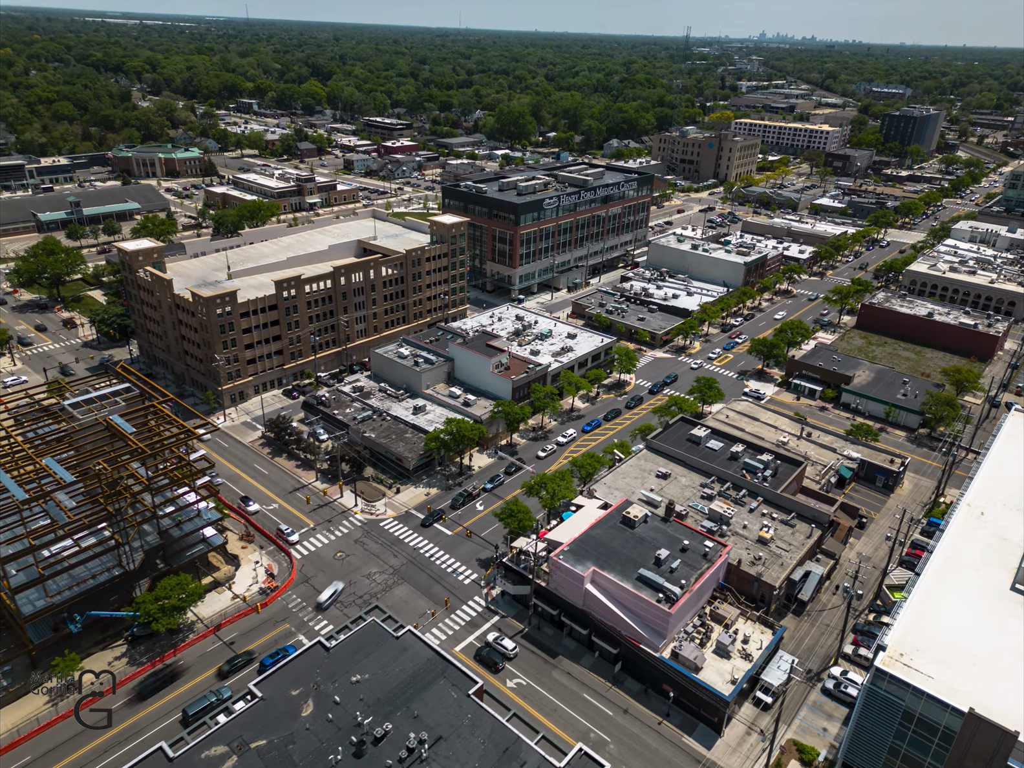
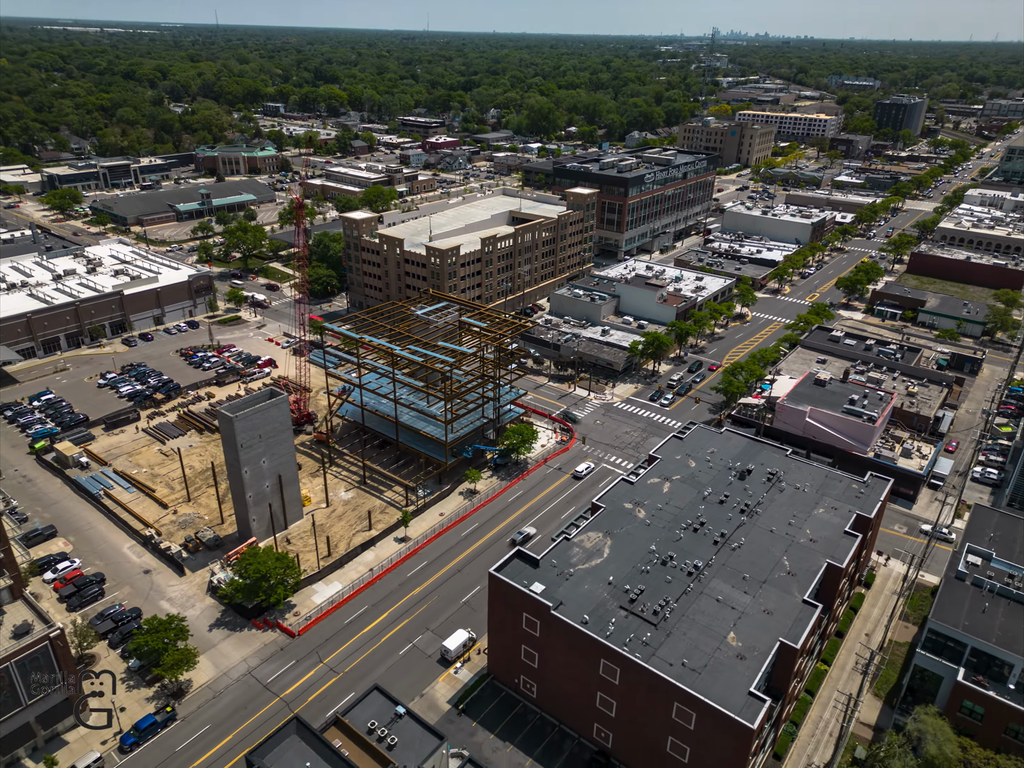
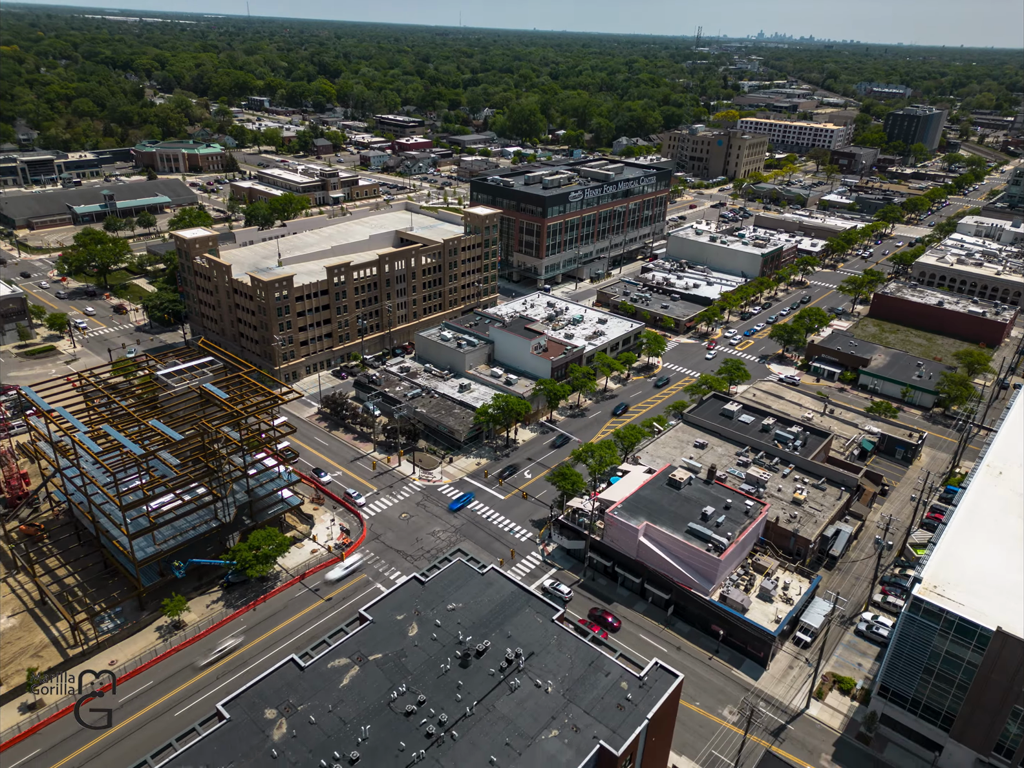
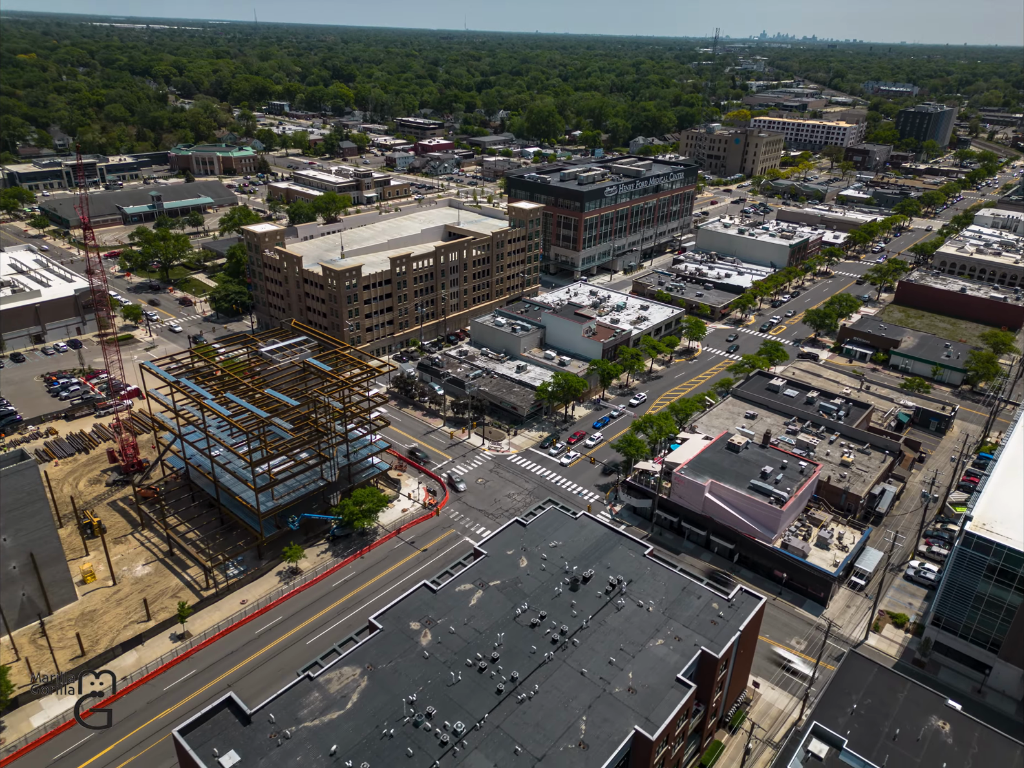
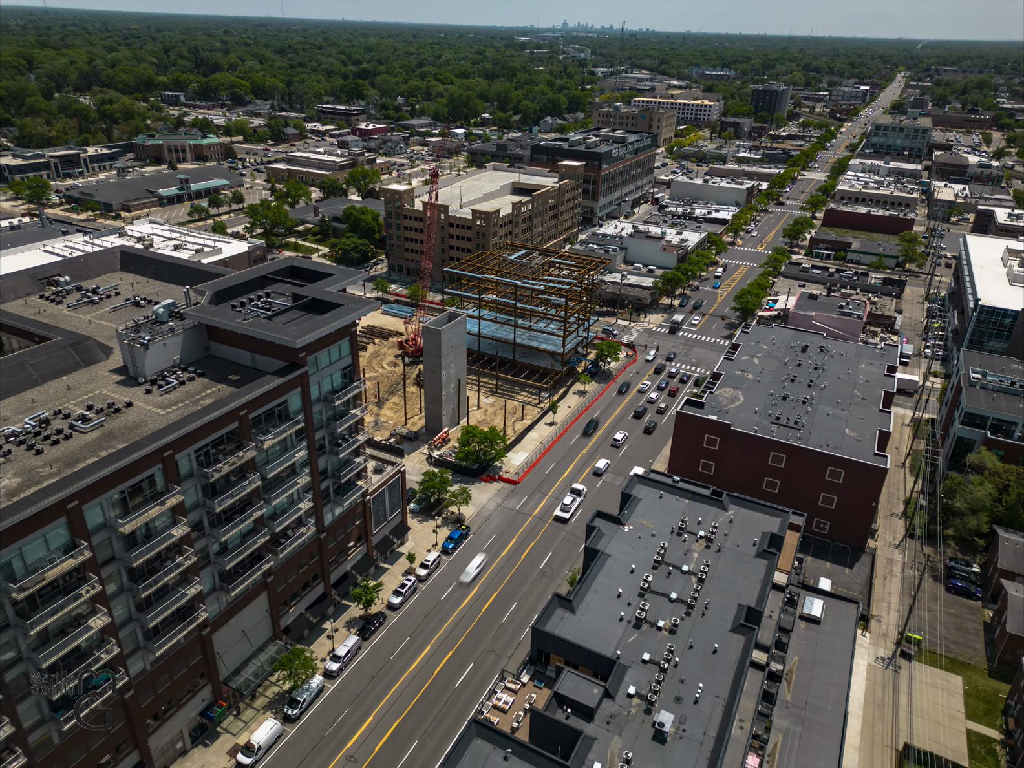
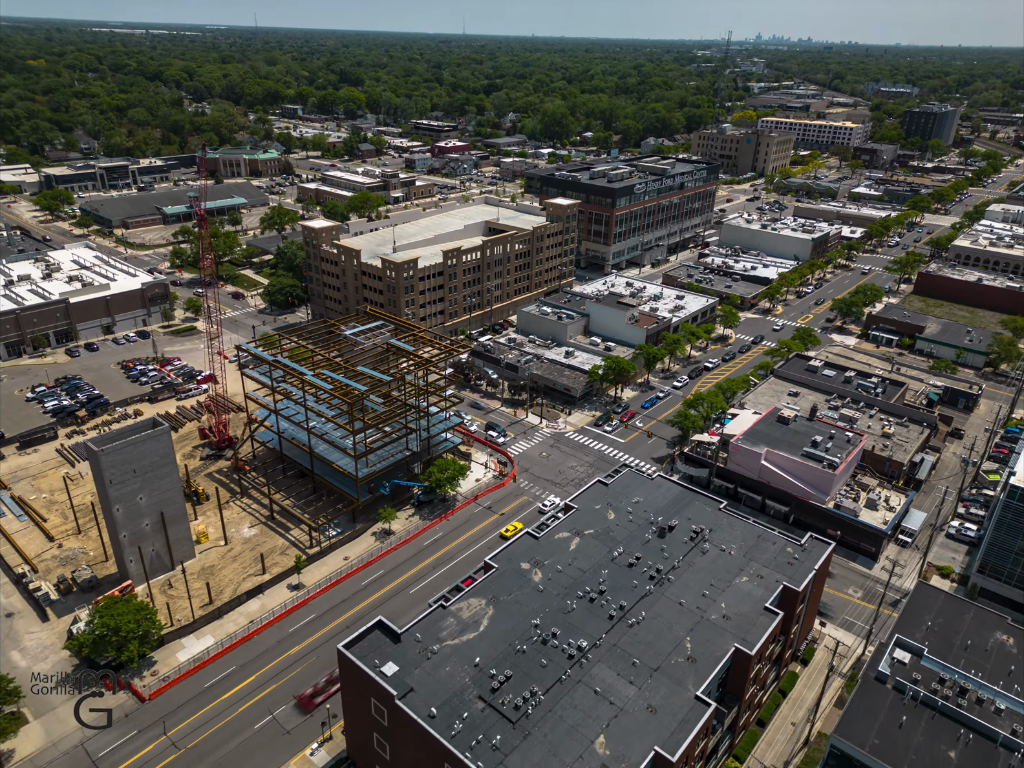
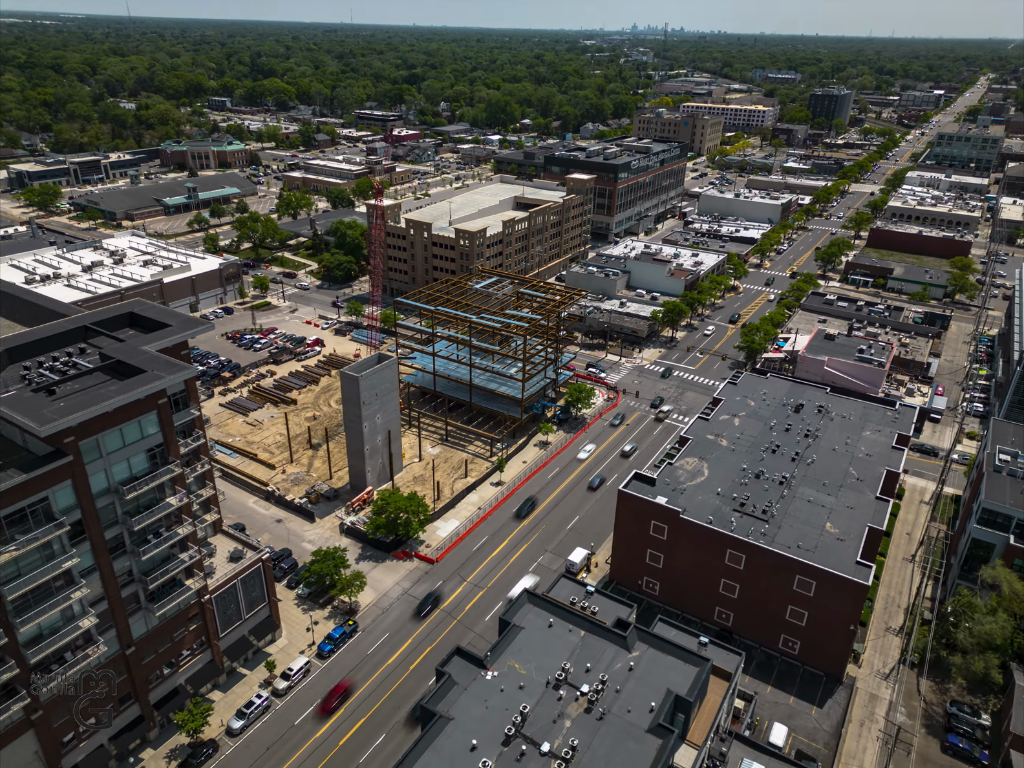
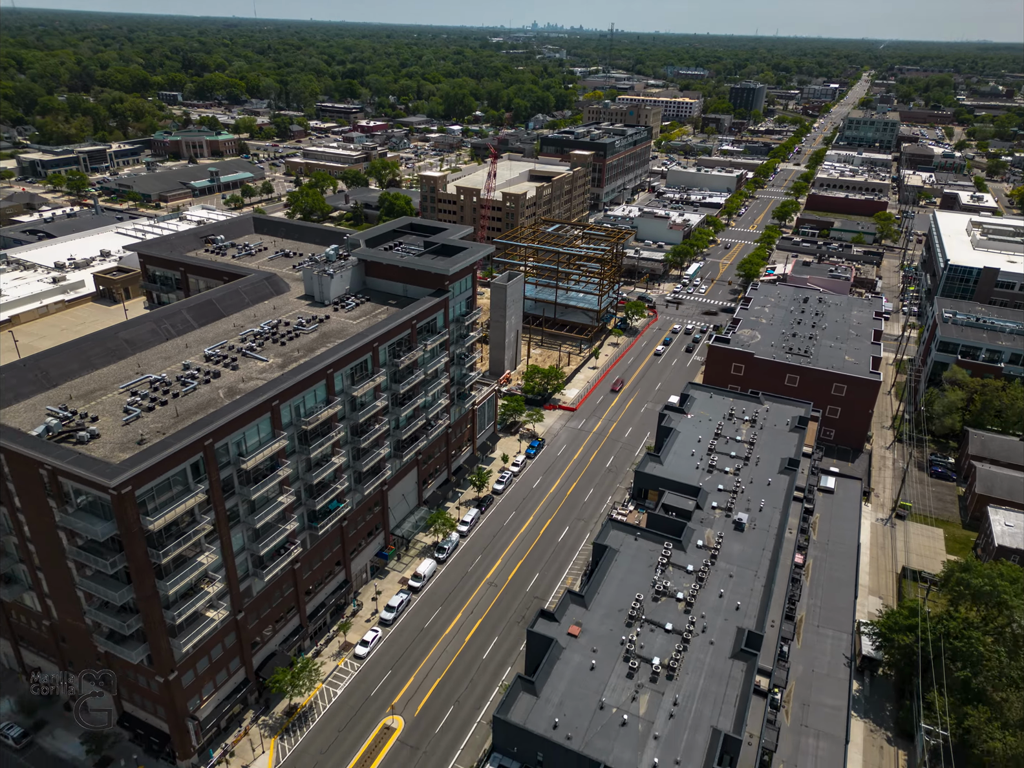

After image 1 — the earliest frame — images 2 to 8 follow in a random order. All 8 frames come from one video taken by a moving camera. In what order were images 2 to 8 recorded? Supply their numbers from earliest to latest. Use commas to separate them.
3, 4, 6, 2, 7, 5, 8
